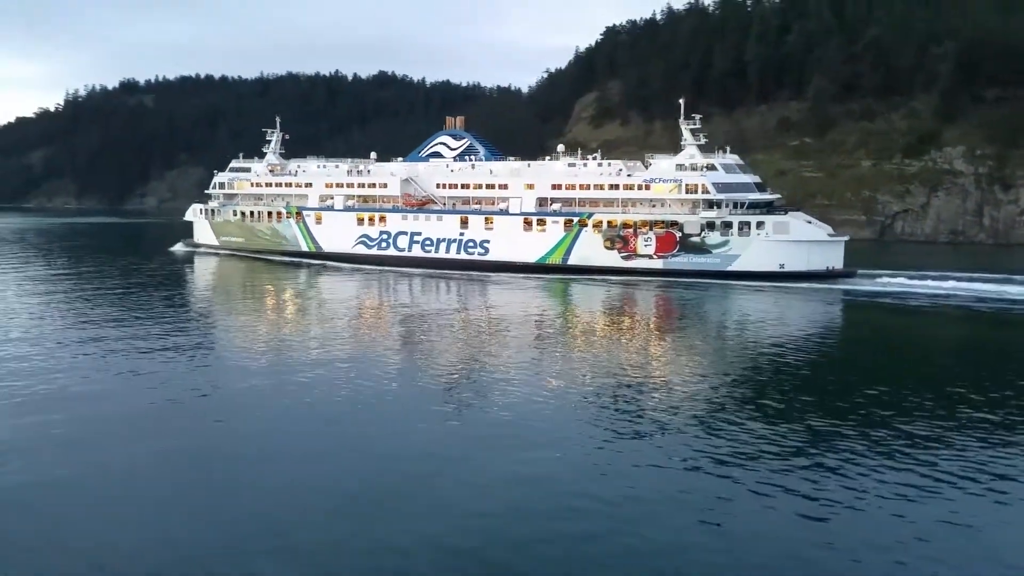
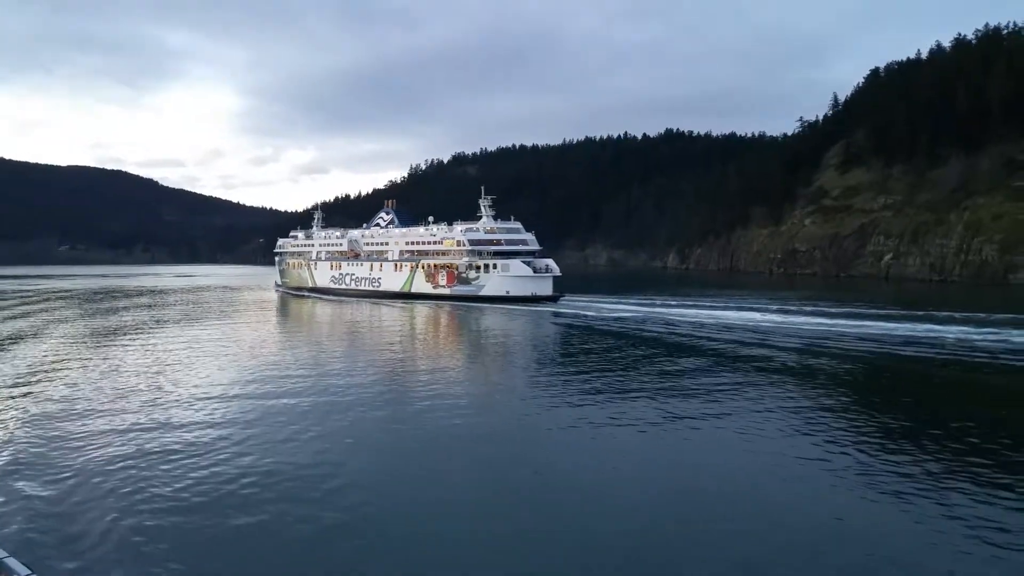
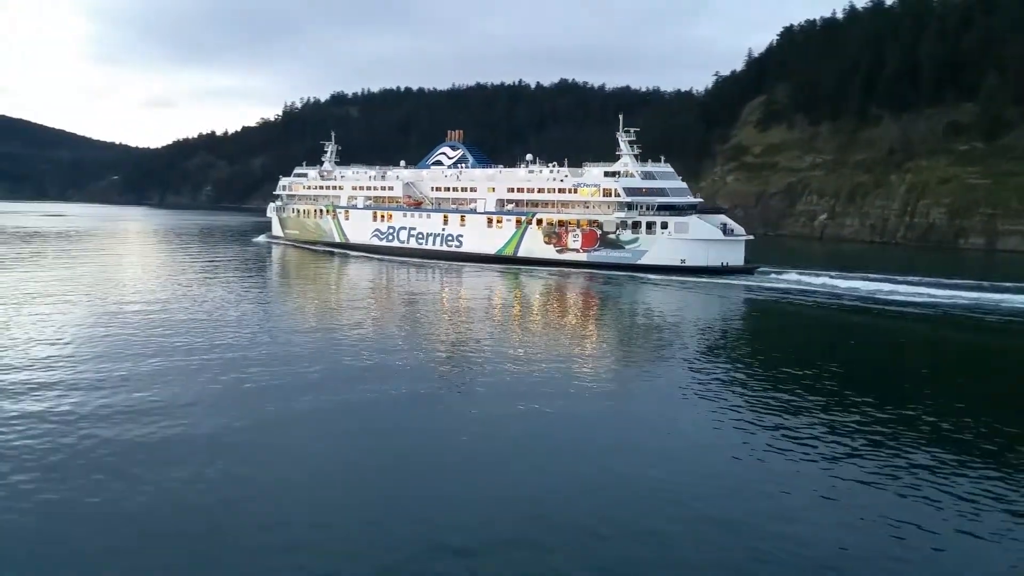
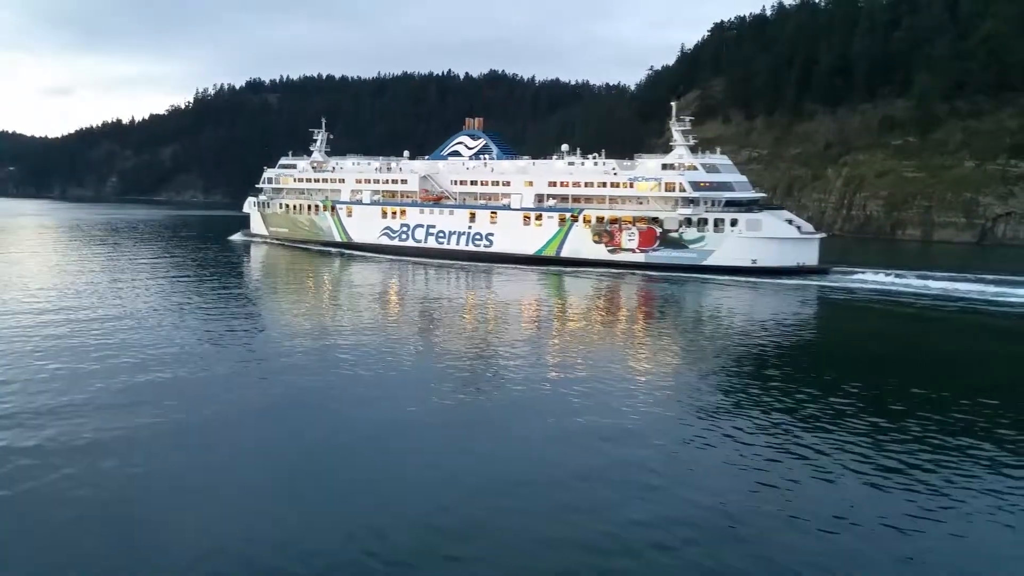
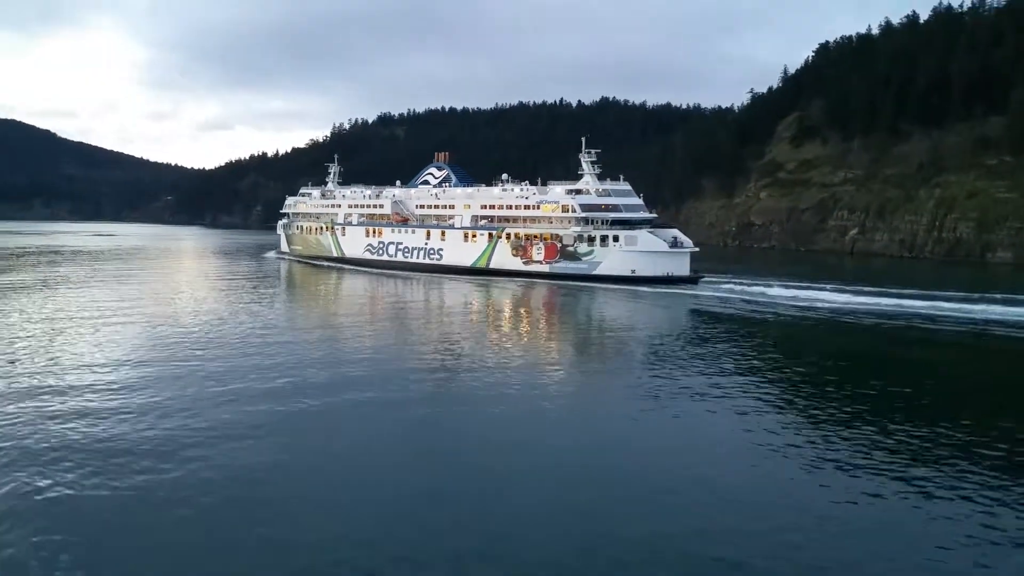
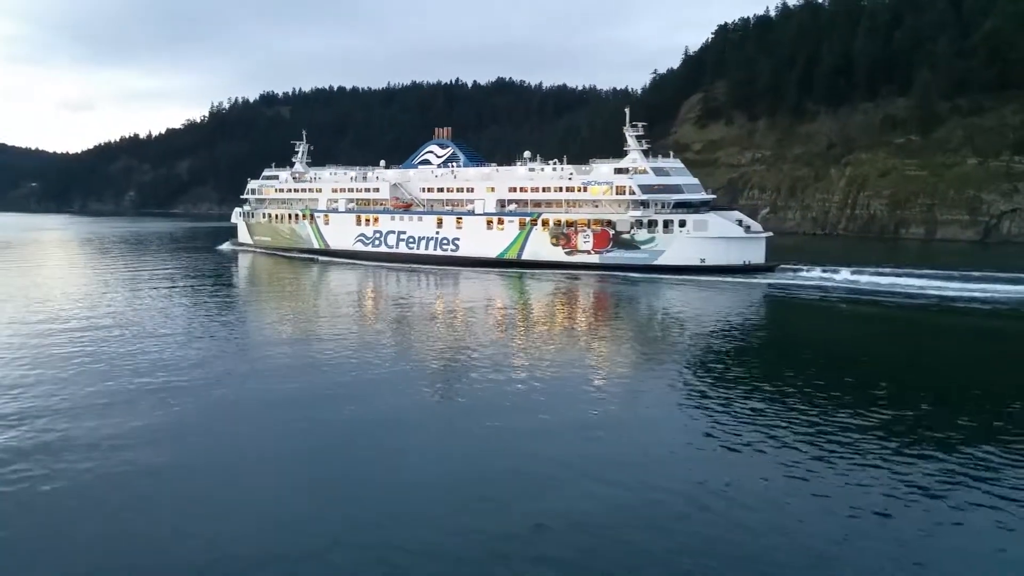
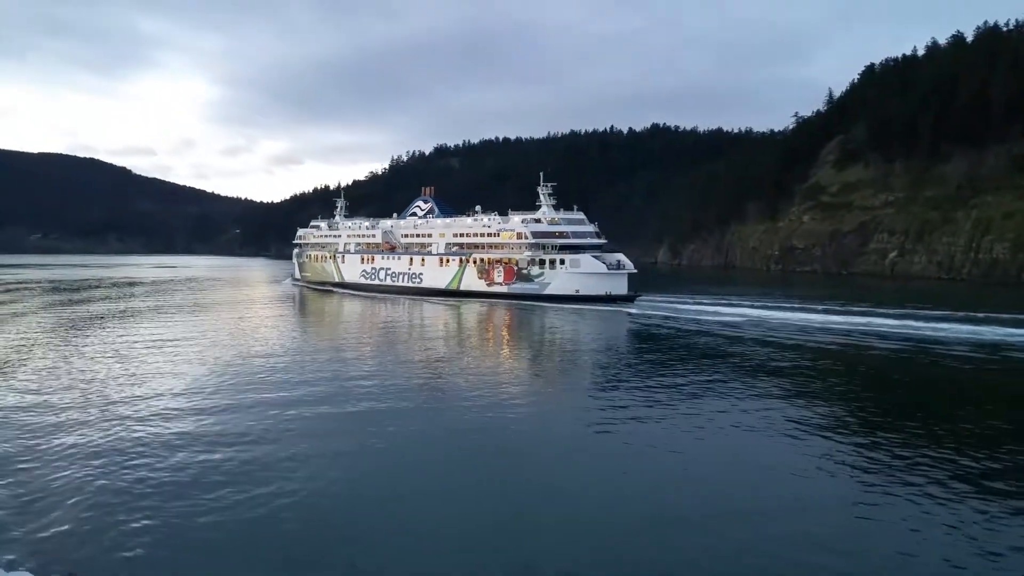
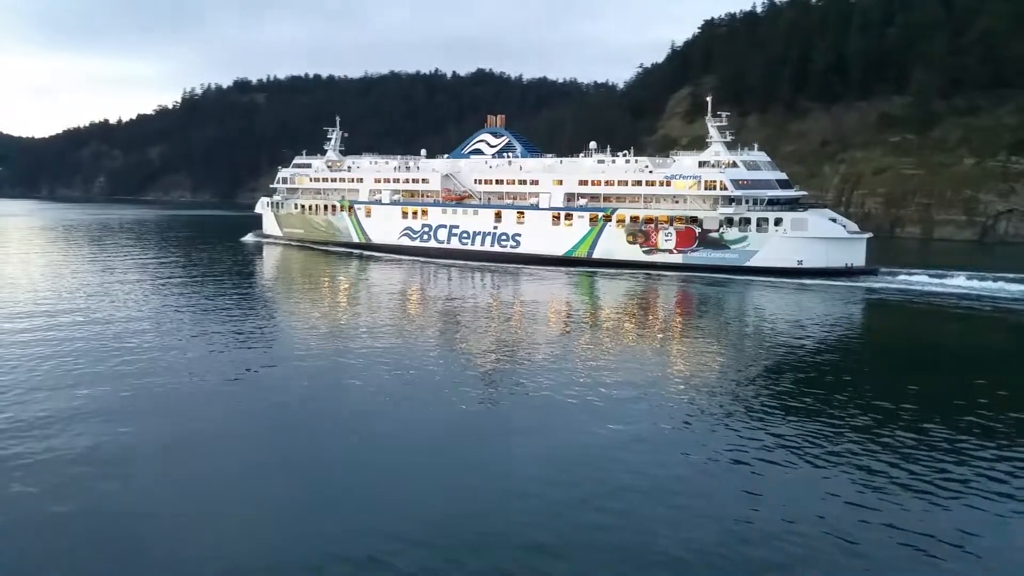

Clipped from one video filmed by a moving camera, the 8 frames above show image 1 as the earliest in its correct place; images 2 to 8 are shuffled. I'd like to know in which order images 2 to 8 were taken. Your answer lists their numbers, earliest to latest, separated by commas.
8, 4, 6, 3, 5, 7, 2
